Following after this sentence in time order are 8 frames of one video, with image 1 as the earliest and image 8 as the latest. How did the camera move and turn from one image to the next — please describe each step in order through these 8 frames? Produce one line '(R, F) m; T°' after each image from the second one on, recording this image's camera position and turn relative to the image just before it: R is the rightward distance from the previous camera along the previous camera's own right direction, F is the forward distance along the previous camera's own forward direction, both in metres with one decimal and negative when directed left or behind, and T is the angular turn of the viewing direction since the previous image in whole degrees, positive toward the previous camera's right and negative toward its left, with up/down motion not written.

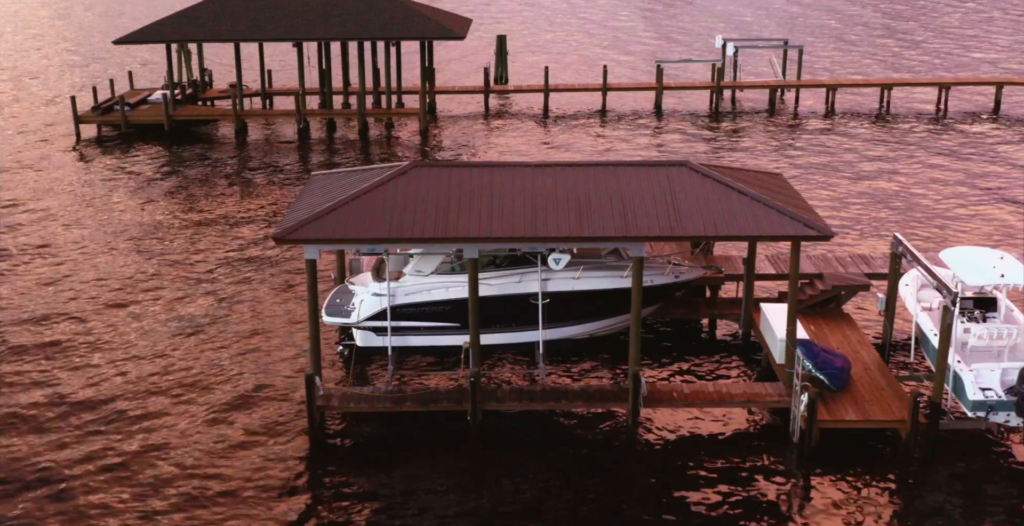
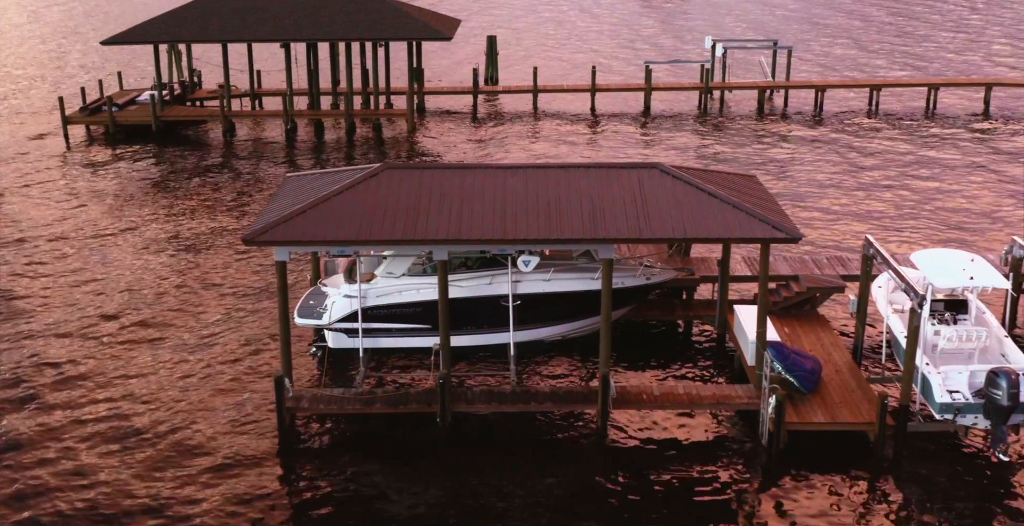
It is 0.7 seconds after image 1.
(+0.6, 0.0) m; 0°
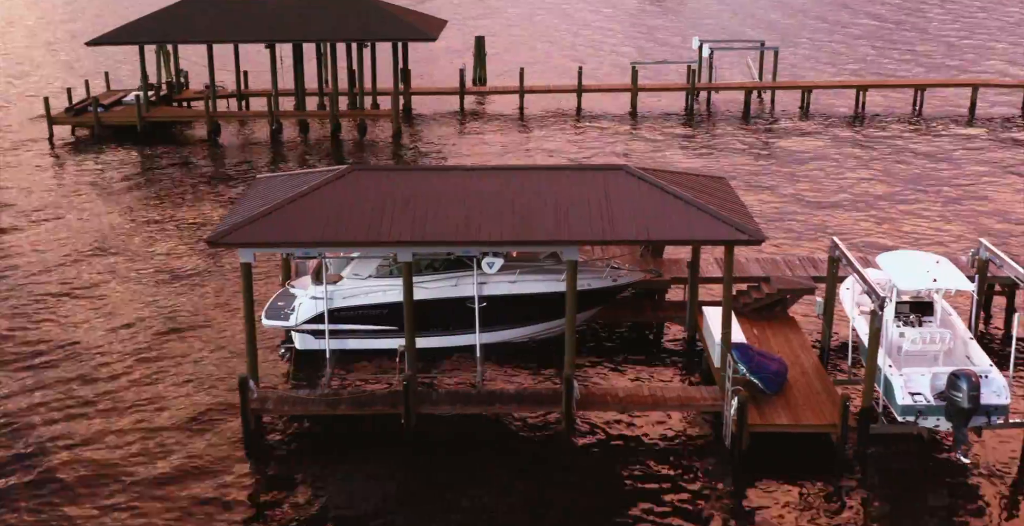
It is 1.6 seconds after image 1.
(+0.7, 0.0) m; 0°
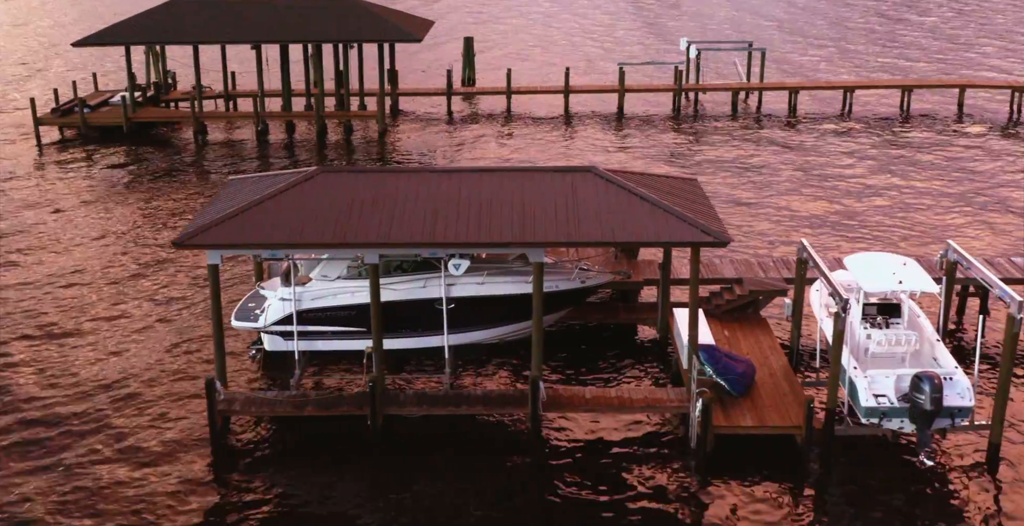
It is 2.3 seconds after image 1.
(+0.6, 0.0) m; 0°
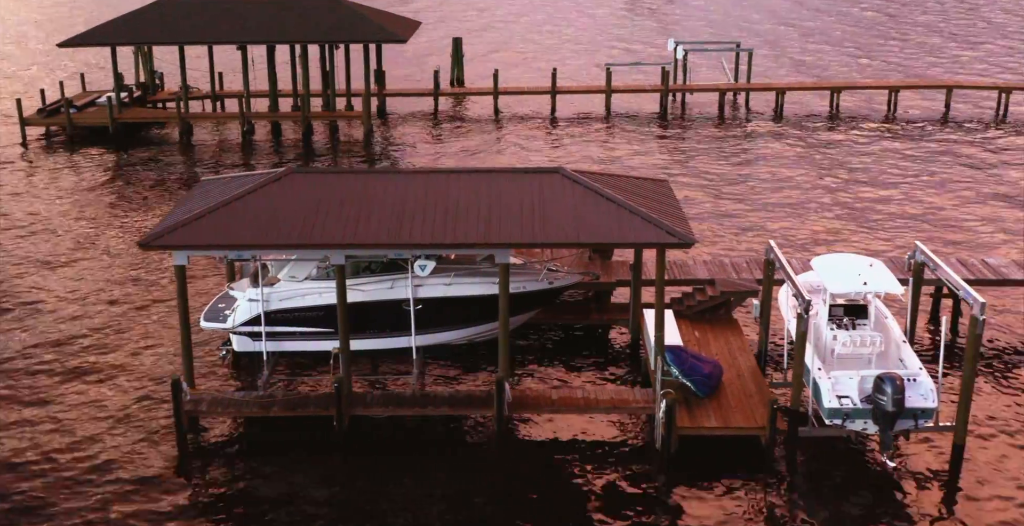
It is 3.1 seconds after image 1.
(+0.7, 0.0) m; 0°
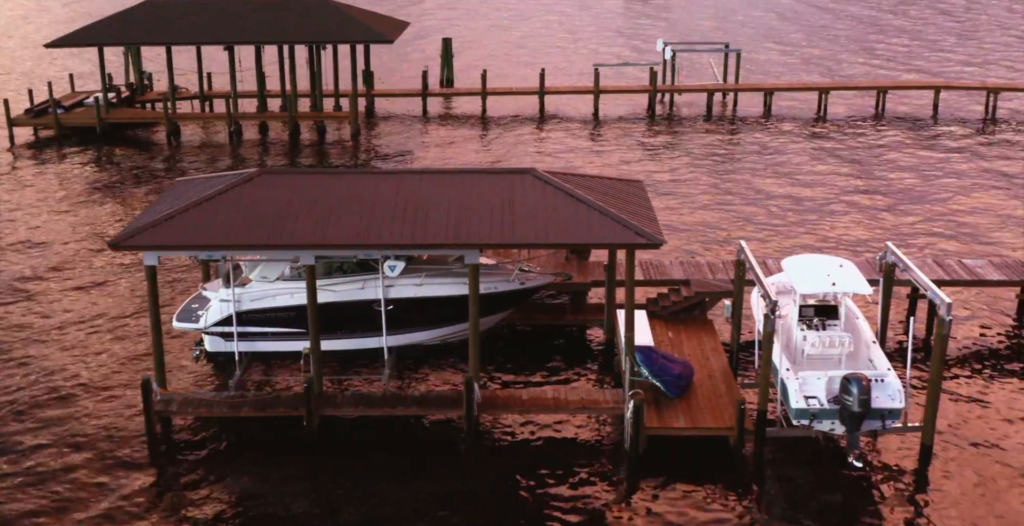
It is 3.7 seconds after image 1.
(+0.6, 0.0) m; 0°
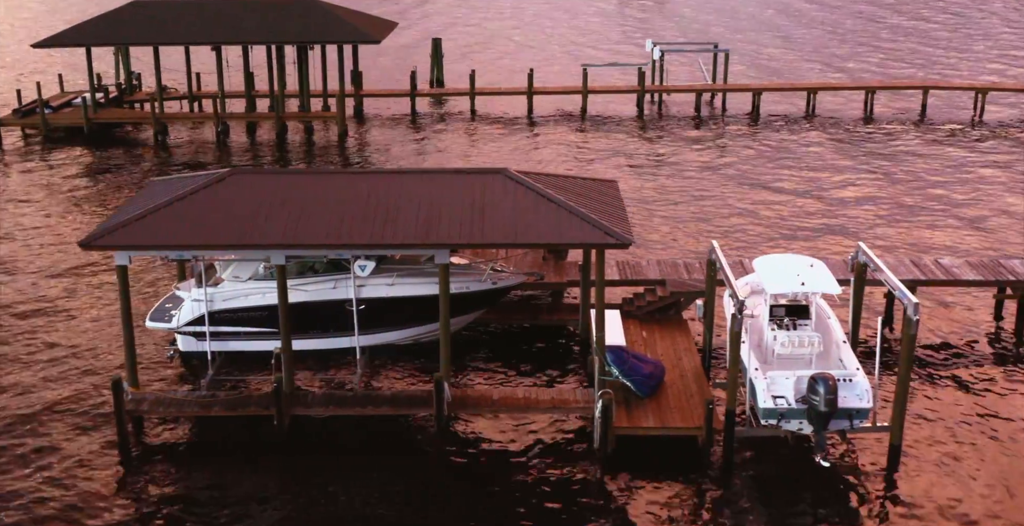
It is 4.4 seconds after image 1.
(+0.6, 0.0) m; 0°
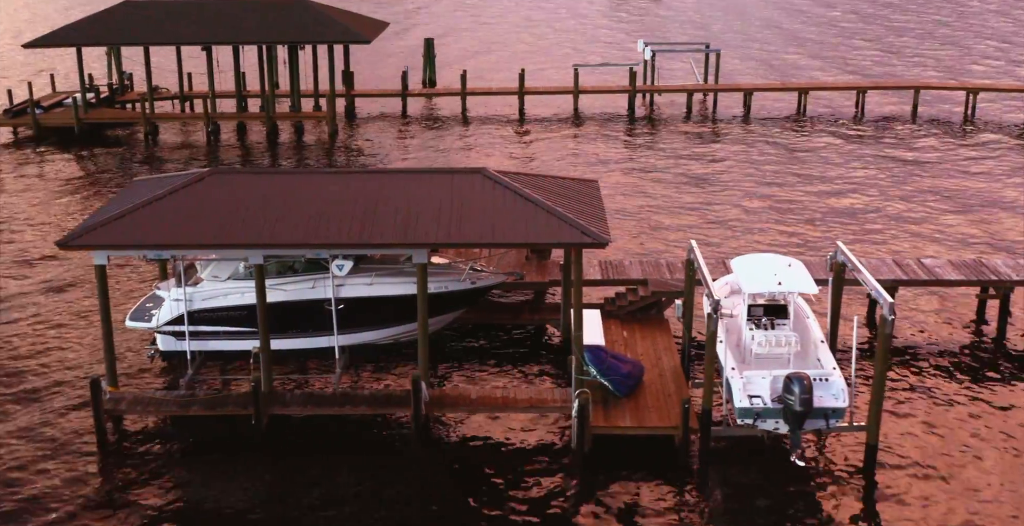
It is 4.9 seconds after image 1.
(+0.4, 0.0) m; 0°
